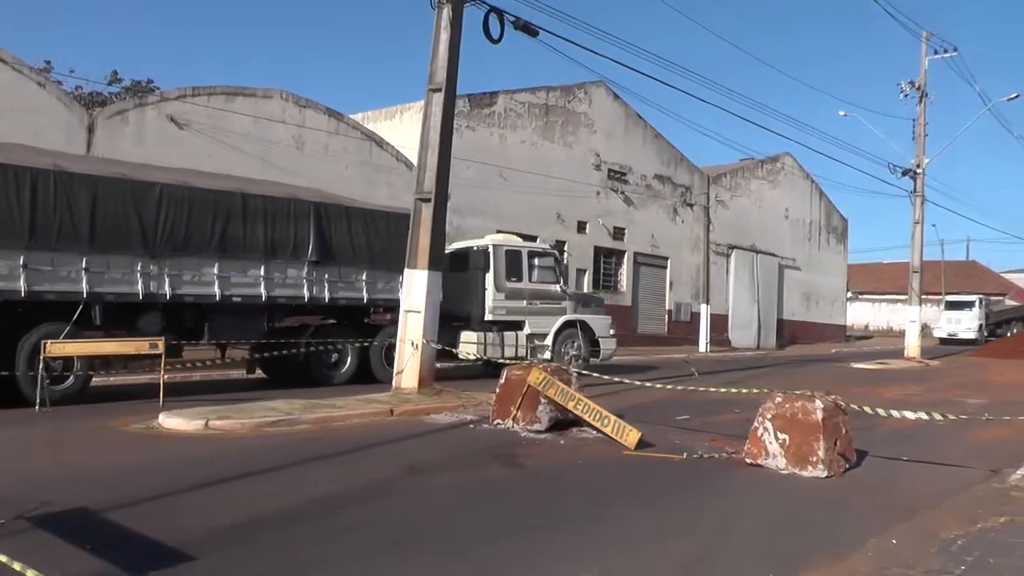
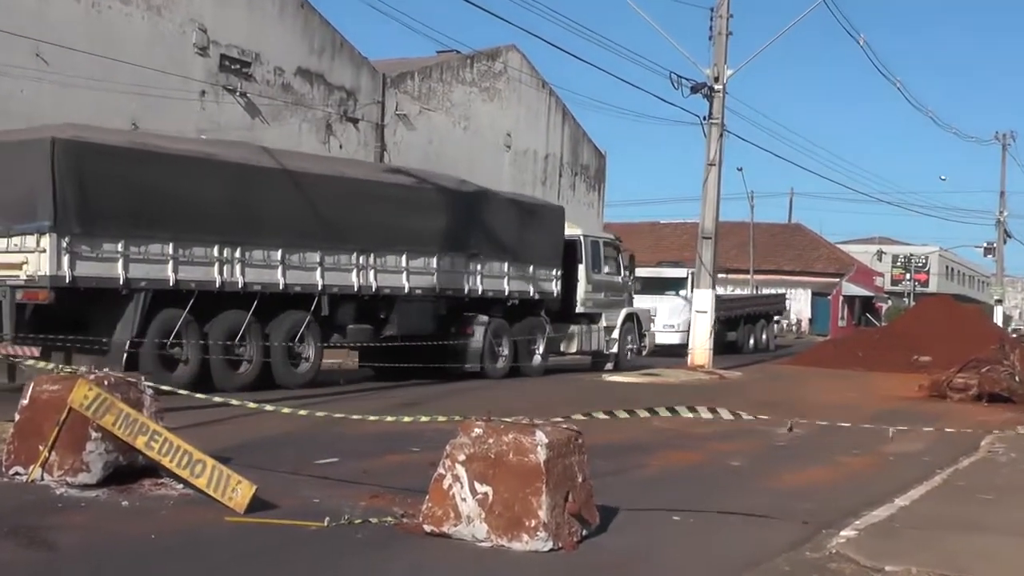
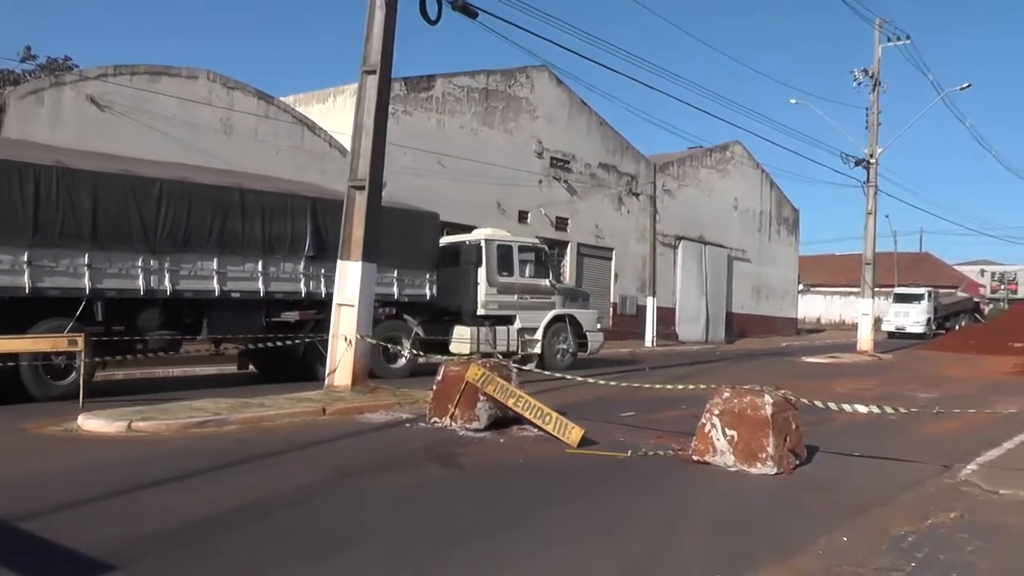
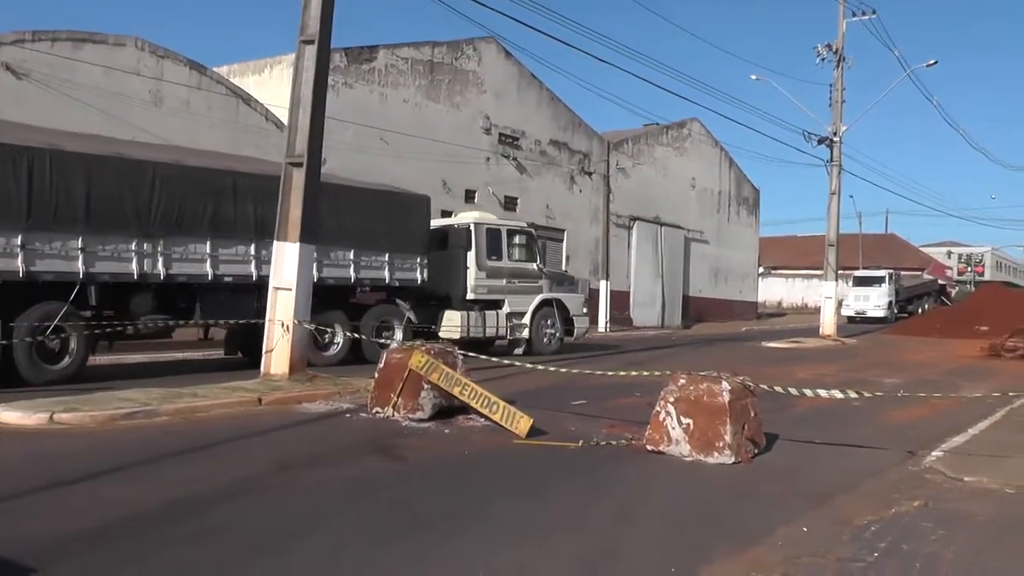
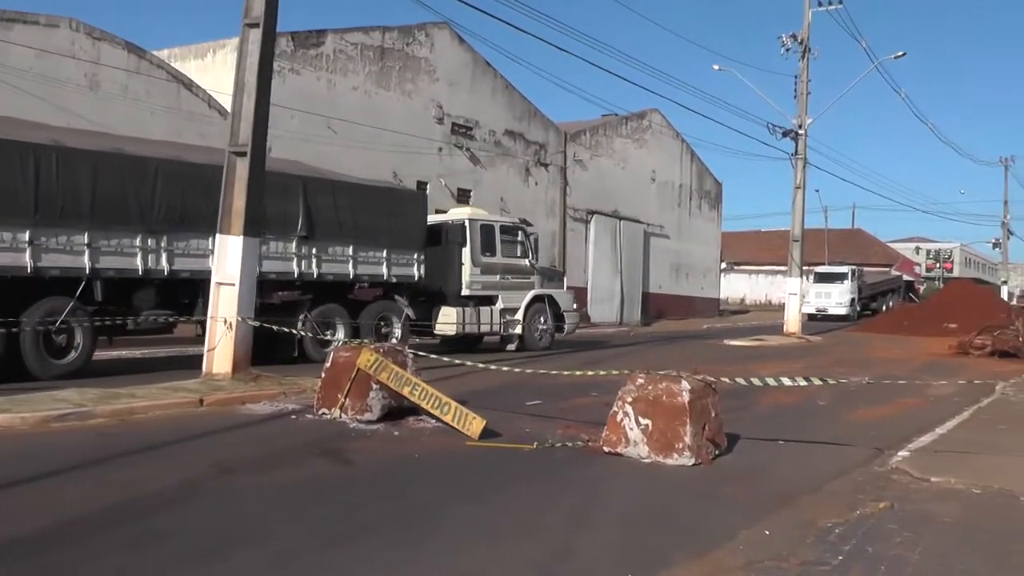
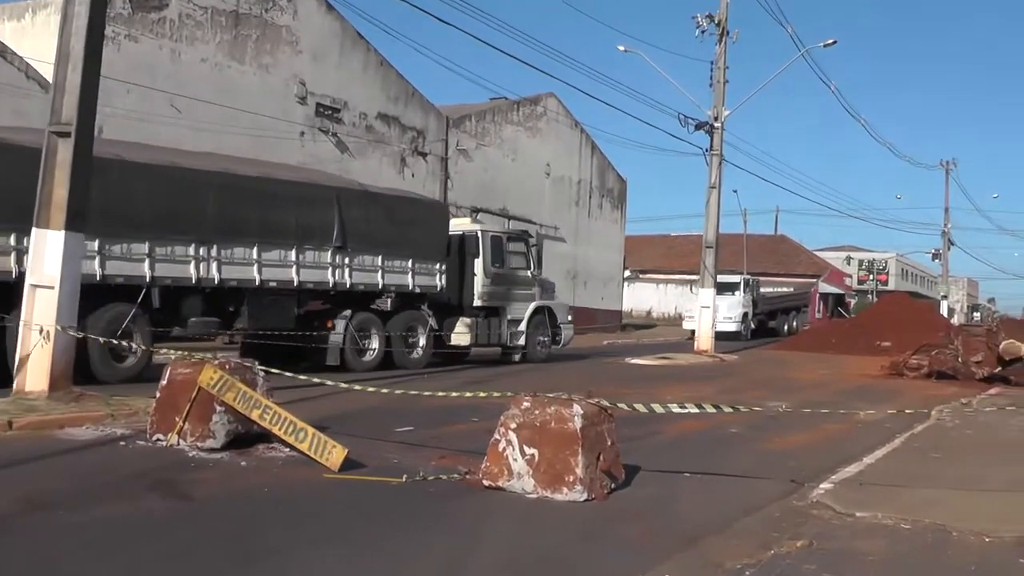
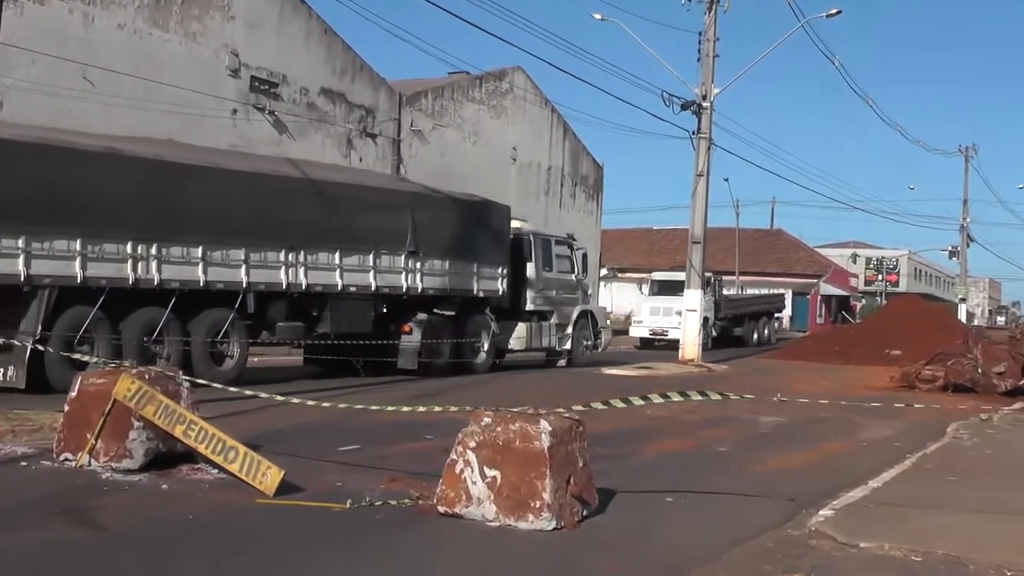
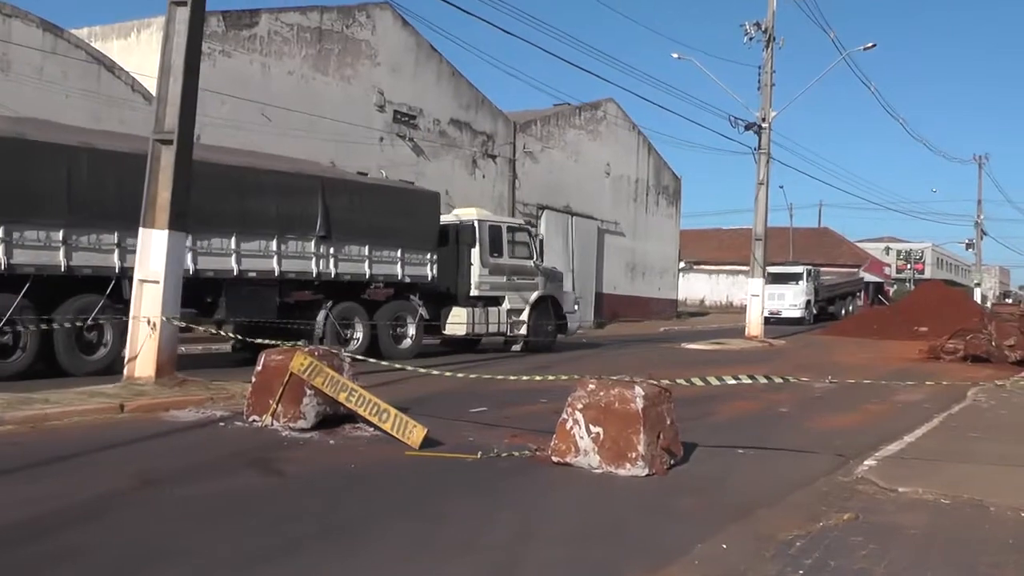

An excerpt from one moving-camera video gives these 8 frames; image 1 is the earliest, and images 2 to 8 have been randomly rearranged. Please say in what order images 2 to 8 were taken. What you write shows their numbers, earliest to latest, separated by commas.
3, 4, 5, 8, 6, 7, 2
